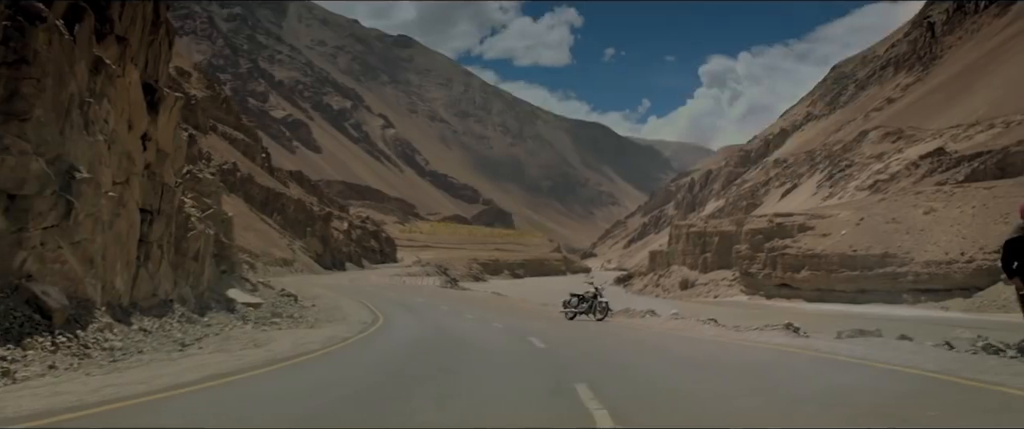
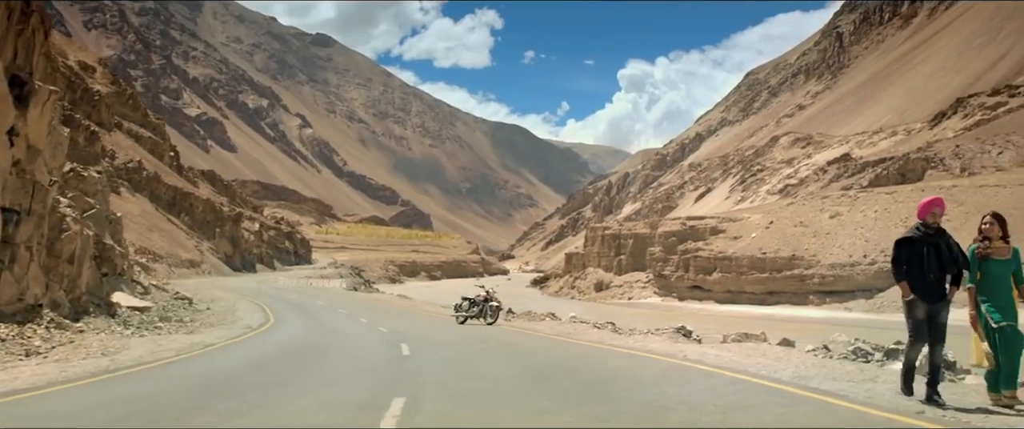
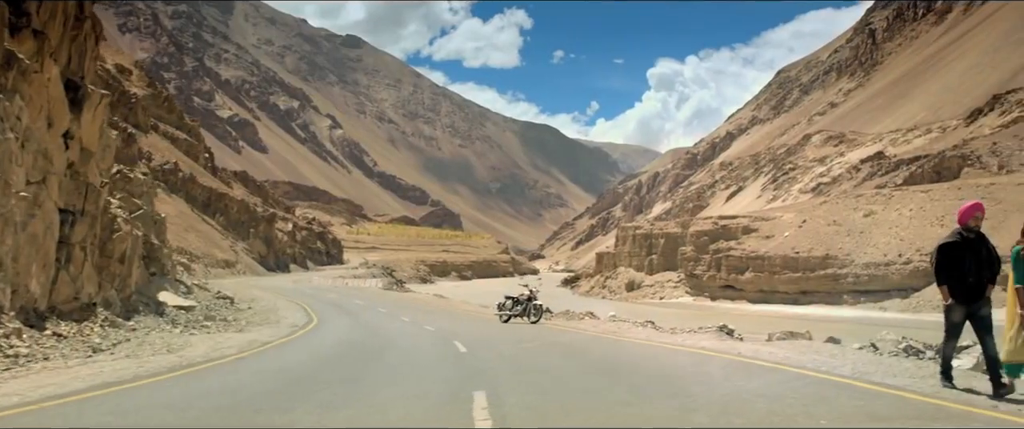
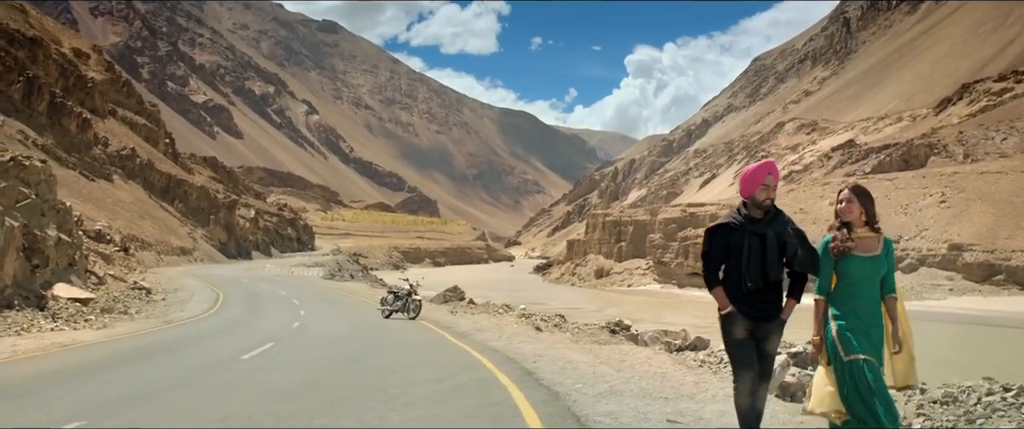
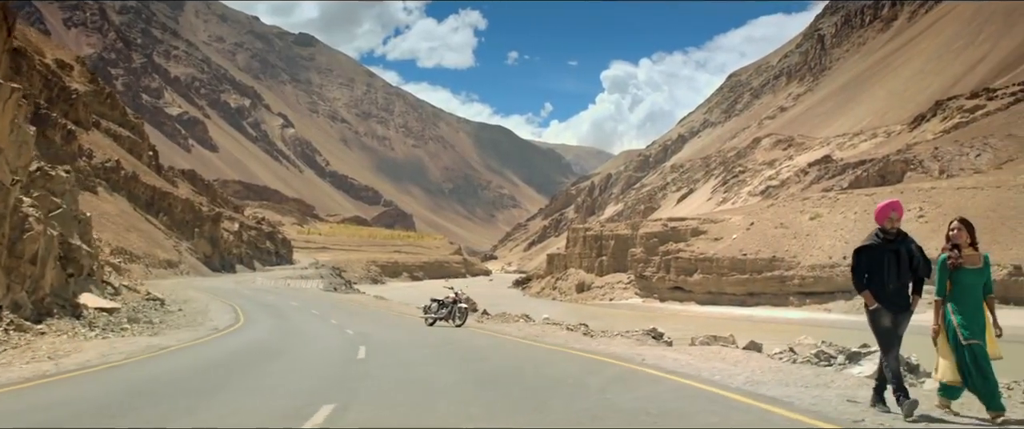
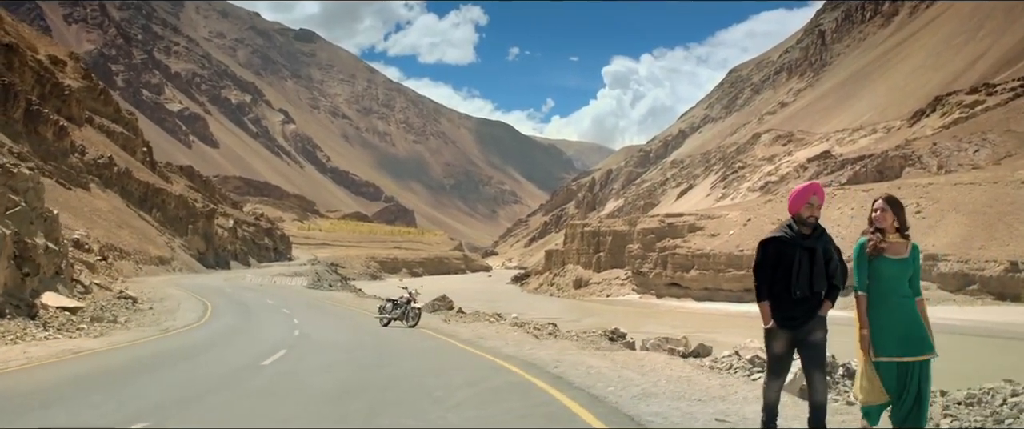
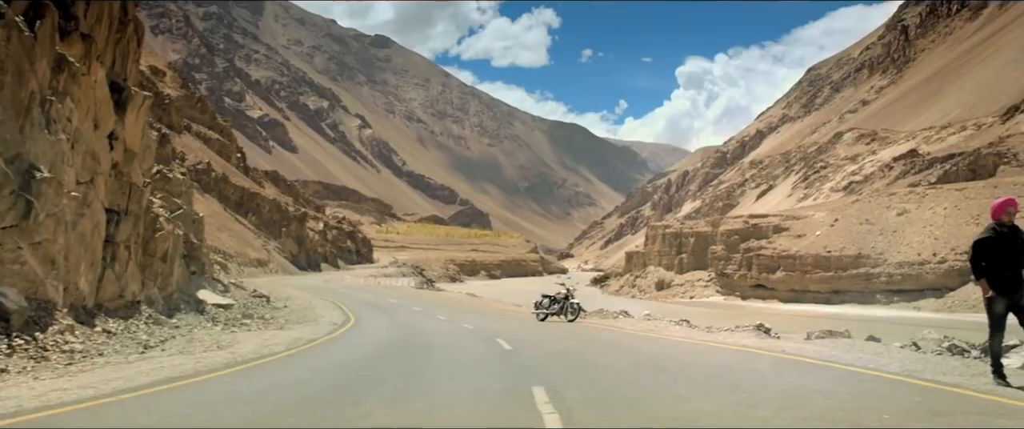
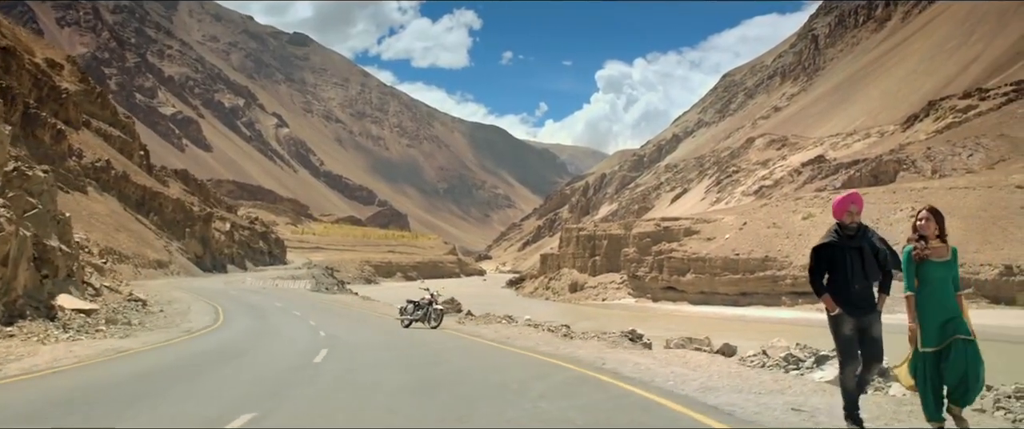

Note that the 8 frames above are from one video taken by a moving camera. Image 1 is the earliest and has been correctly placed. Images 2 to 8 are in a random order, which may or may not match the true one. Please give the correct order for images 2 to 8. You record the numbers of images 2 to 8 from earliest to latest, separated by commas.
7, 3, 2, 5, 8, 6, 4
